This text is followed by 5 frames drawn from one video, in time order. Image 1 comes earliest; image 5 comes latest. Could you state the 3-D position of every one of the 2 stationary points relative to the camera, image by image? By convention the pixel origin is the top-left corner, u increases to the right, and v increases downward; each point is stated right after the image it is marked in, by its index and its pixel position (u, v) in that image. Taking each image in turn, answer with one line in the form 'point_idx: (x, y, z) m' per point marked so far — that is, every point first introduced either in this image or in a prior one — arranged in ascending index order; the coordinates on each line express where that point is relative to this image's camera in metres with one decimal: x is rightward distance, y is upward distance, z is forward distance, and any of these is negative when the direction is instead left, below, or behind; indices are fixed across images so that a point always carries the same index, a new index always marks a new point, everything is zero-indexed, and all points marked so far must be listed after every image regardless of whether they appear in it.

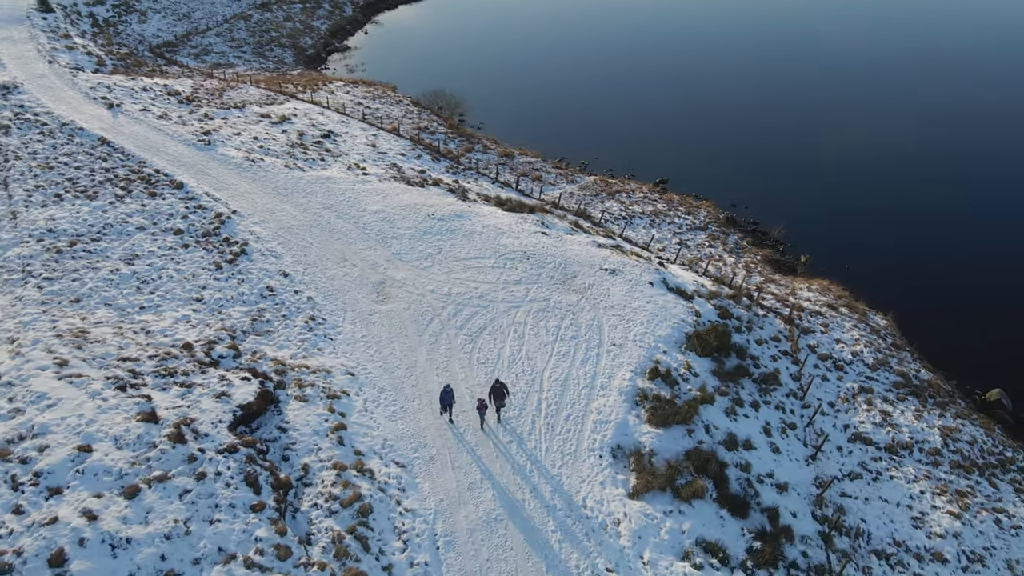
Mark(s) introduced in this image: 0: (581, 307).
0: (+1.7, -0.5, +18.4) m
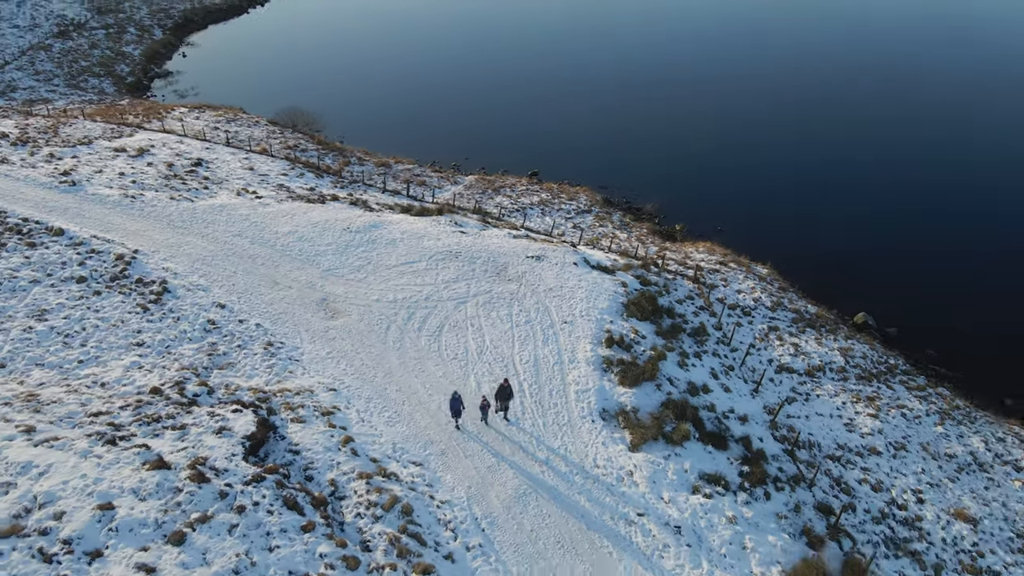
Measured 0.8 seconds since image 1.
0: (+0.3, -0.2, +19.5) m
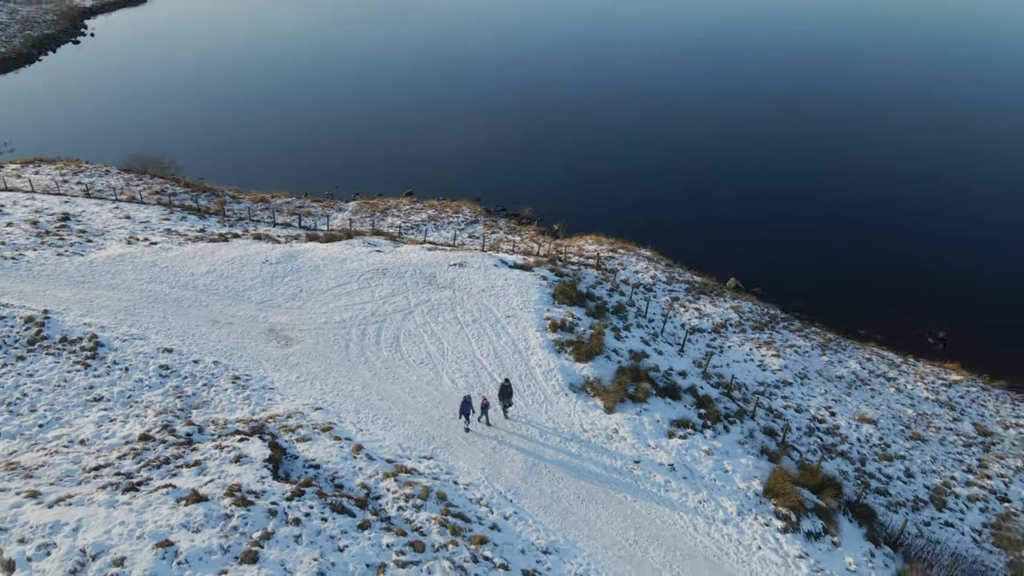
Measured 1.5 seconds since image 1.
0: (-1.5, -0.3, +20.7) m
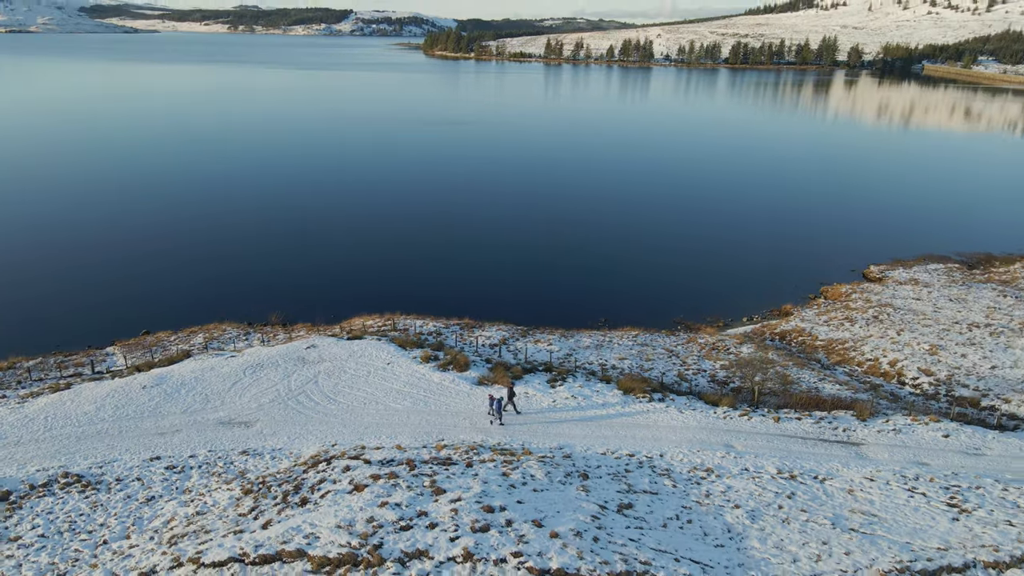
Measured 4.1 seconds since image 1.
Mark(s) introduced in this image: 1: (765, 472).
0: (-5.9, -2.6, +25.5) m
1: (+6.3, -4.6, +18.6) m
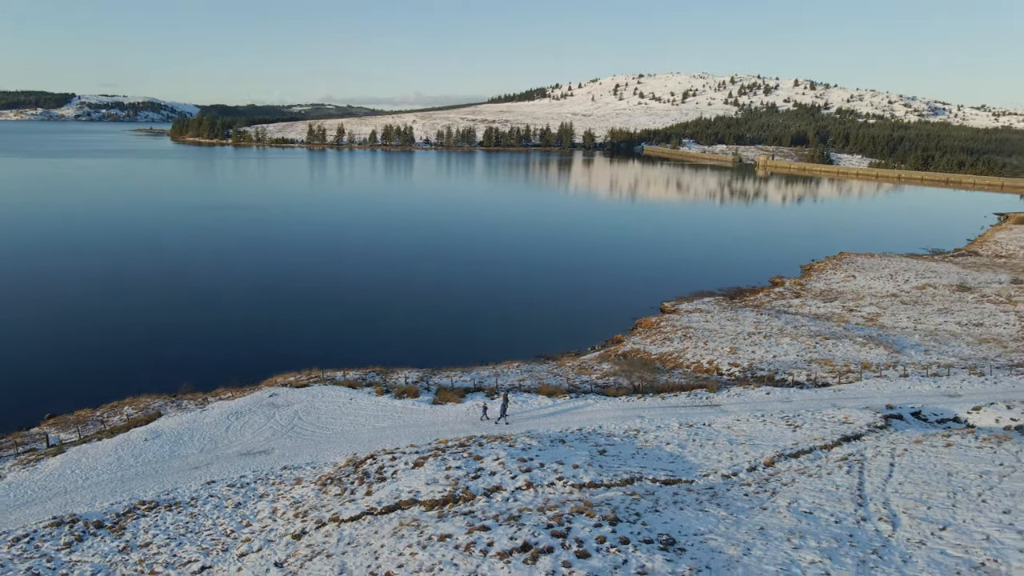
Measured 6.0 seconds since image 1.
0: (-8.2, -4.6, +29.6) m
1: (+5.8, -4.9, +26.7) m
